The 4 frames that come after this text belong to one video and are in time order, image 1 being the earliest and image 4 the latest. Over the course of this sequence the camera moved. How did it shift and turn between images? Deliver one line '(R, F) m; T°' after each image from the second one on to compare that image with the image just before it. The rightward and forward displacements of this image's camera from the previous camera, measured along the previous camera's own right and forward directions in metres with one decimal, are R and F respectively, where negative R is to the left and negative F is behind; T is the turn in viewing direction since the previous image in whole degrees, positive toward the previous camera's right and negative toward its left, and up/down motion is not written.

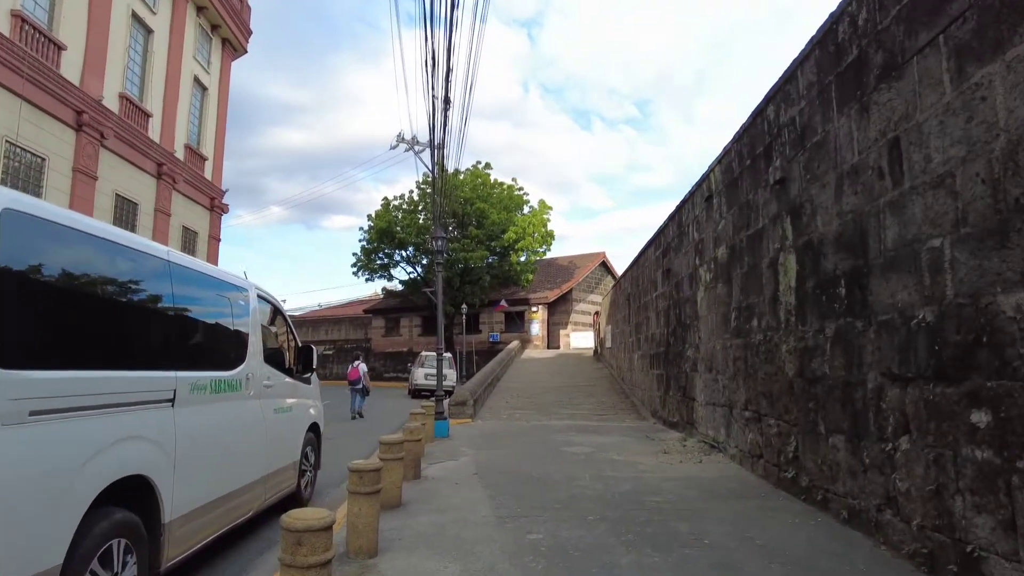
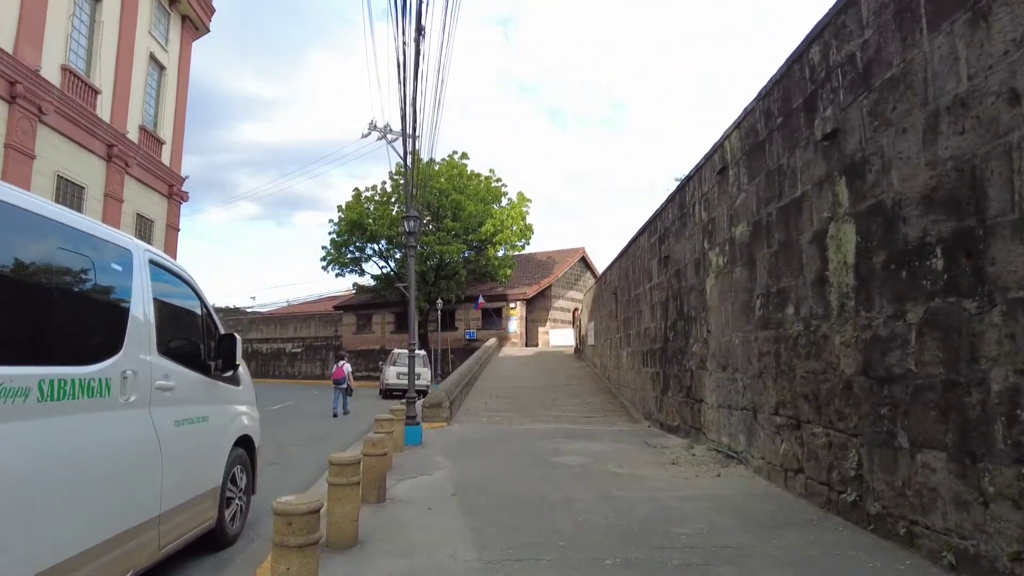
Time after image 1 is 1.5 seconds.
(-0.1, +1.4) m; +2°
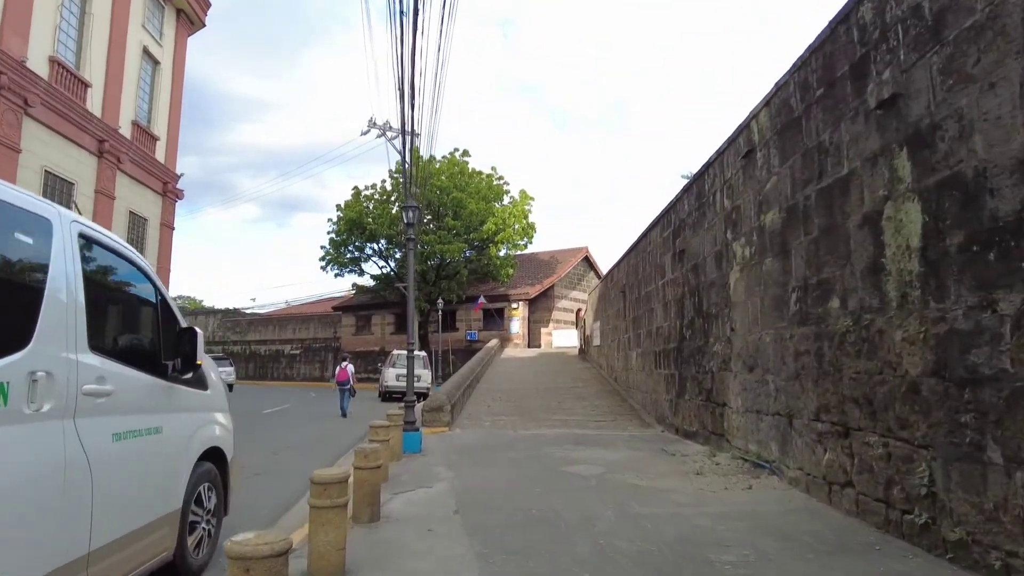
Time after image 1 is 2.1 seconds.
(-0.1, +0.7) m; 0°
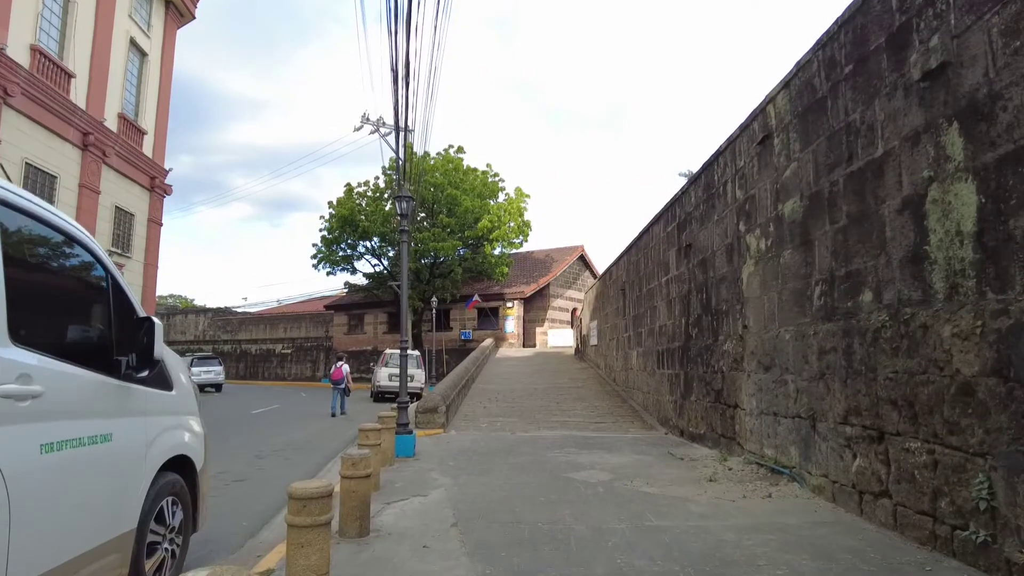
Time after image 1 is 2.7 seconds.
(-0.1, +0.5) m; +1°
